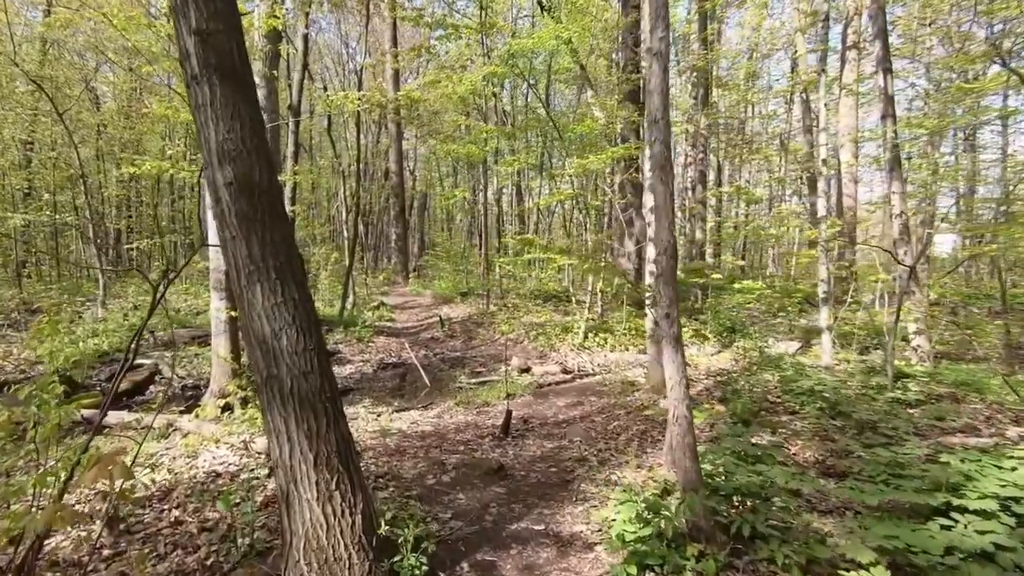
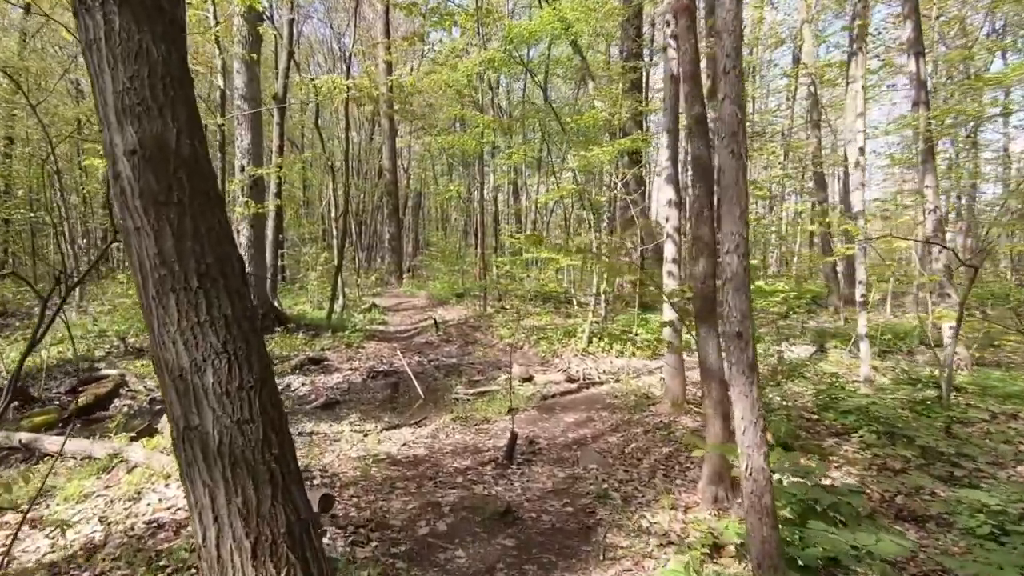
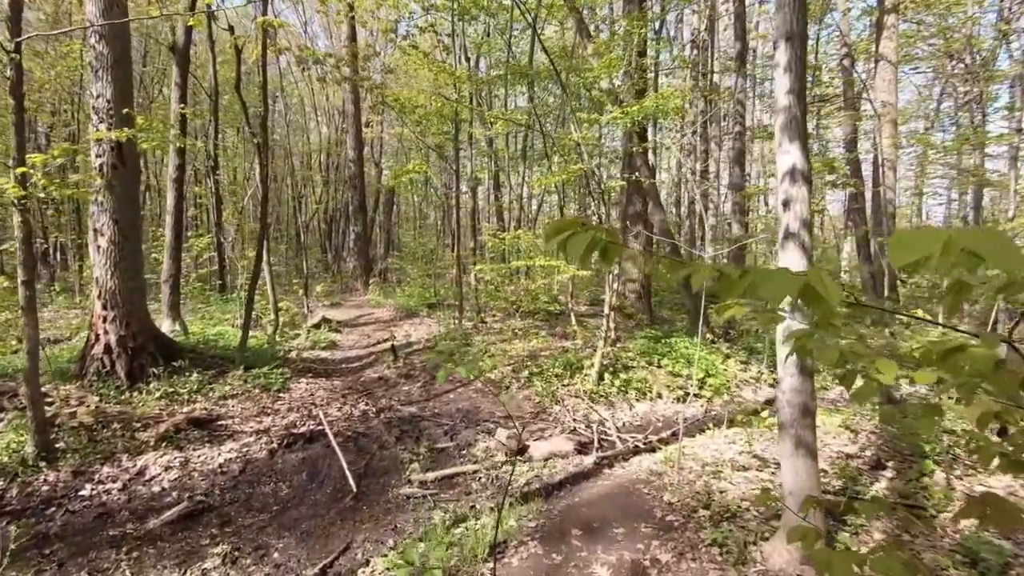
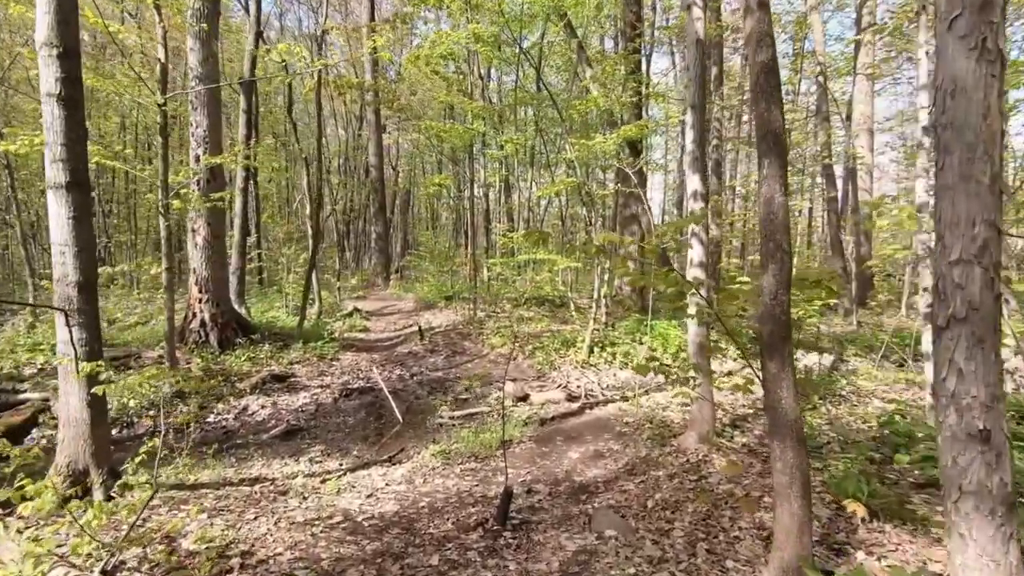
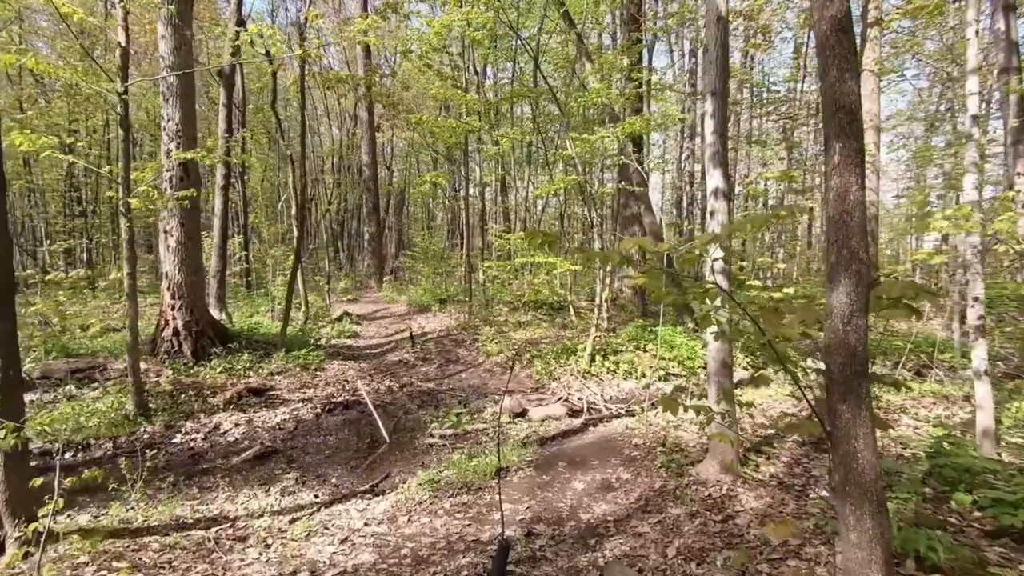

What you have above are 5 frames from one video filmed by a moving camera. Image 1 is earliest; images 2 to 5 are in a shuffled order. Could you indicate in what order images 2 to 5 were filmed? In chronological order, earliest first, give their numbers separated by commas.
2, 4, 5, 3
